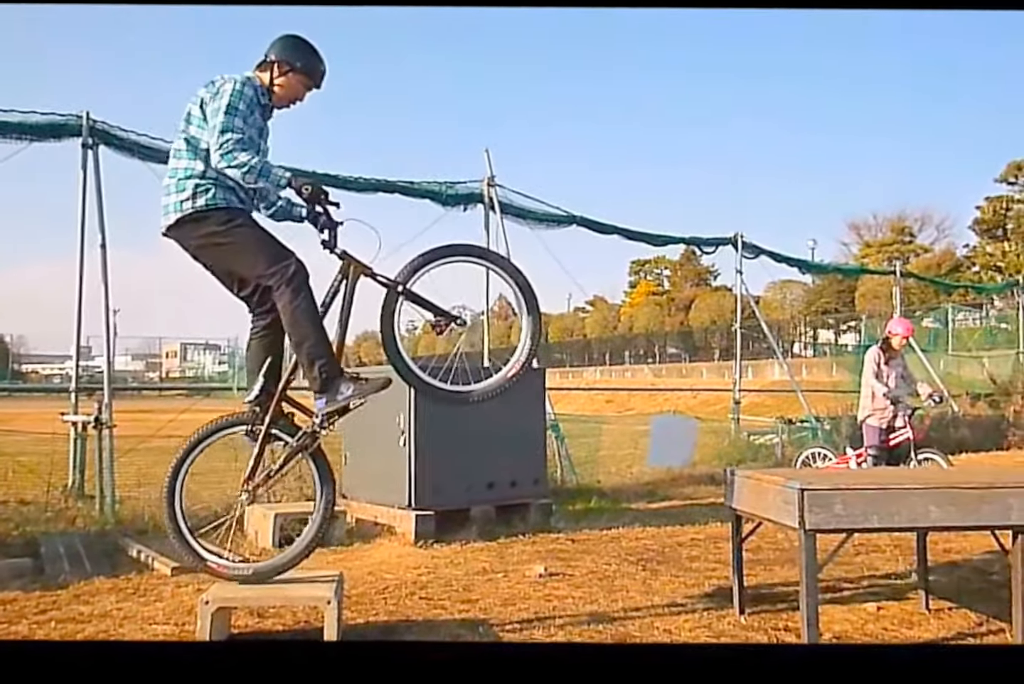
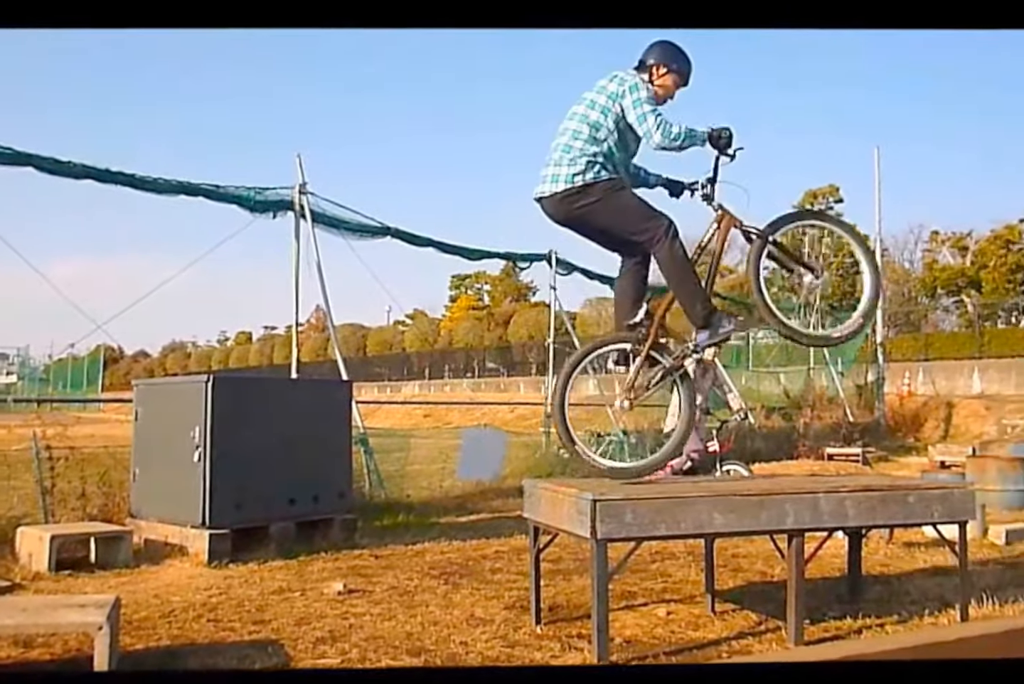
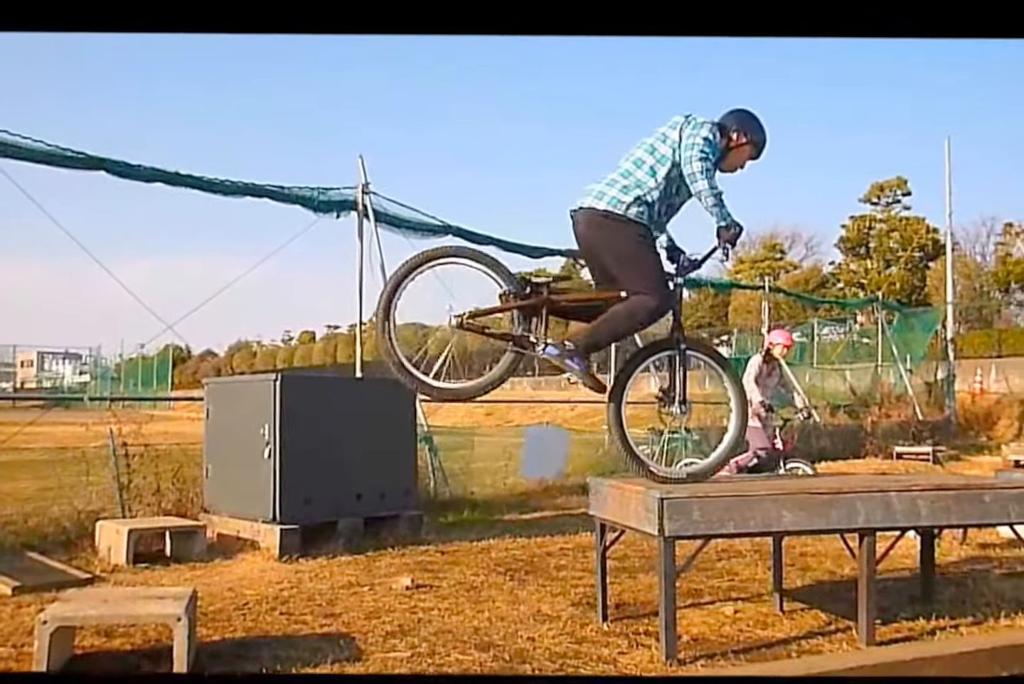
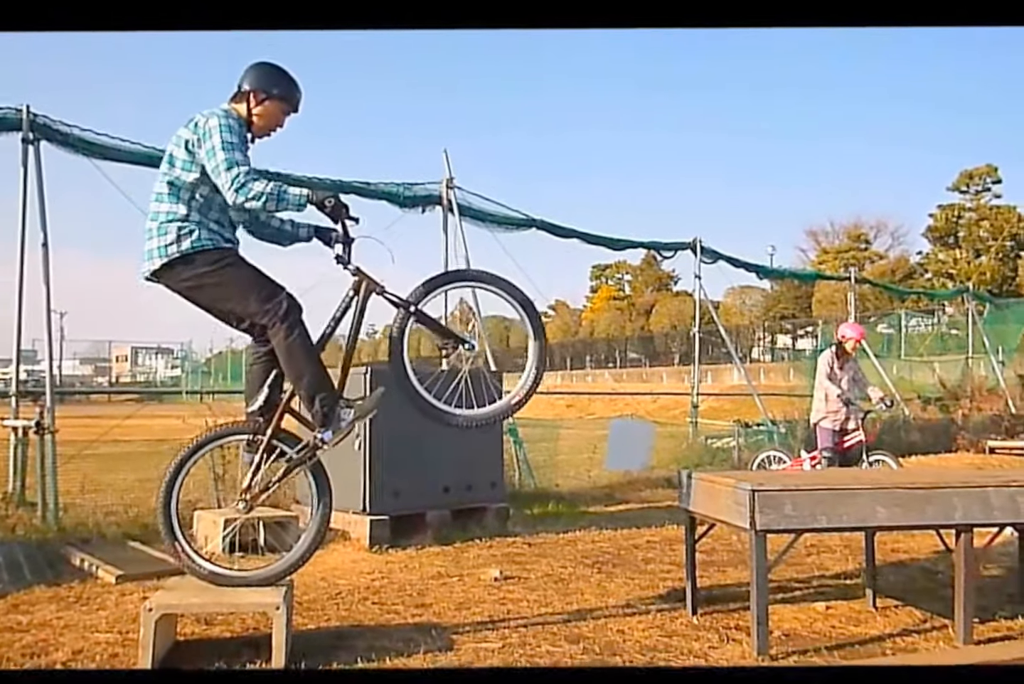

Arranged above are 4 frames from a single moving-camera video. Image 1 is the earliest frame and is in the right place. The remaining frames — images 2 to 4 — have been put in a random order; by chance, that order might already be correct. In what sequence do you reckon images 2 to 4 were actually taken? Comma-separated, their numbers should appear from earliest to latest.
4, 3, 2
